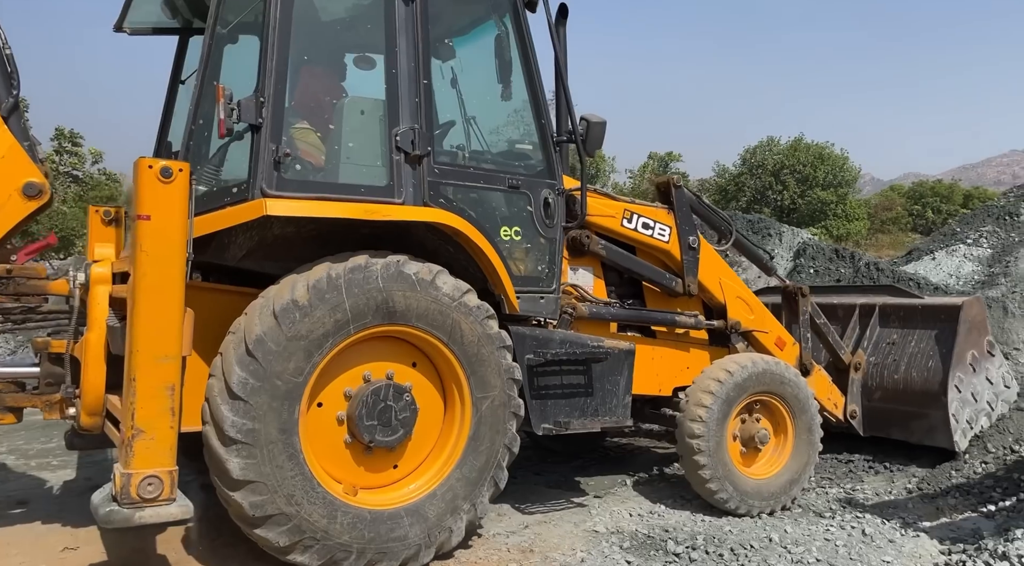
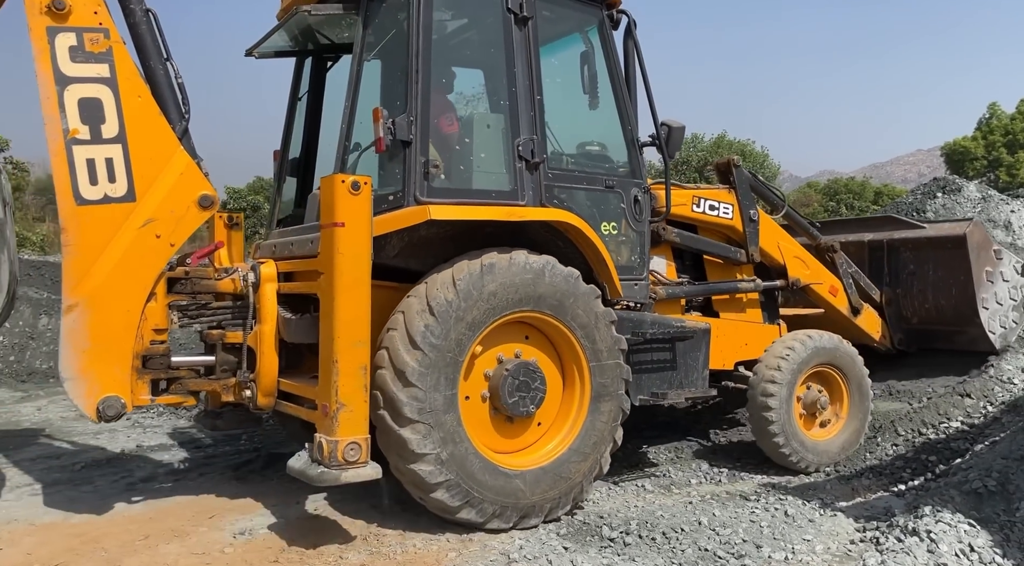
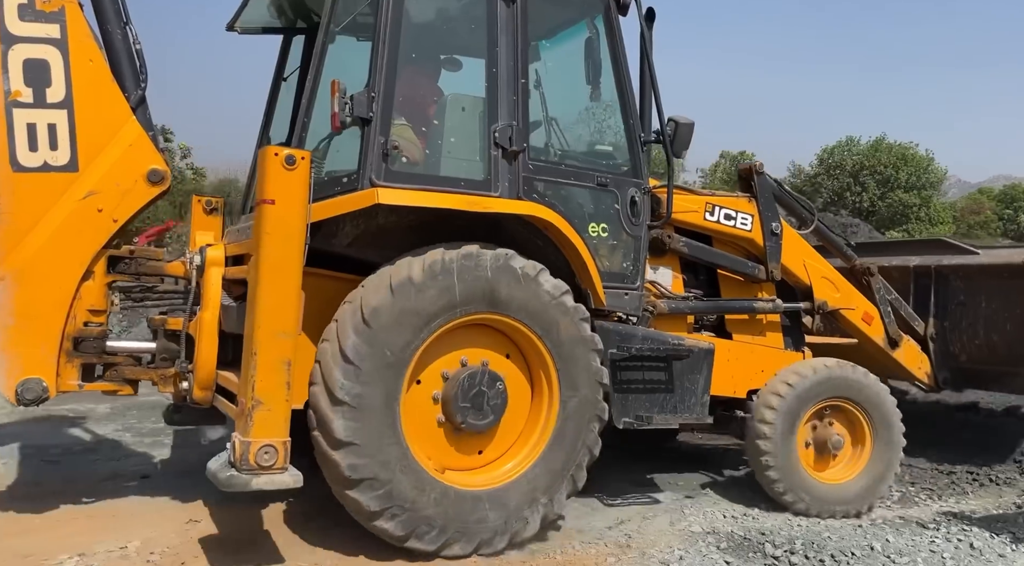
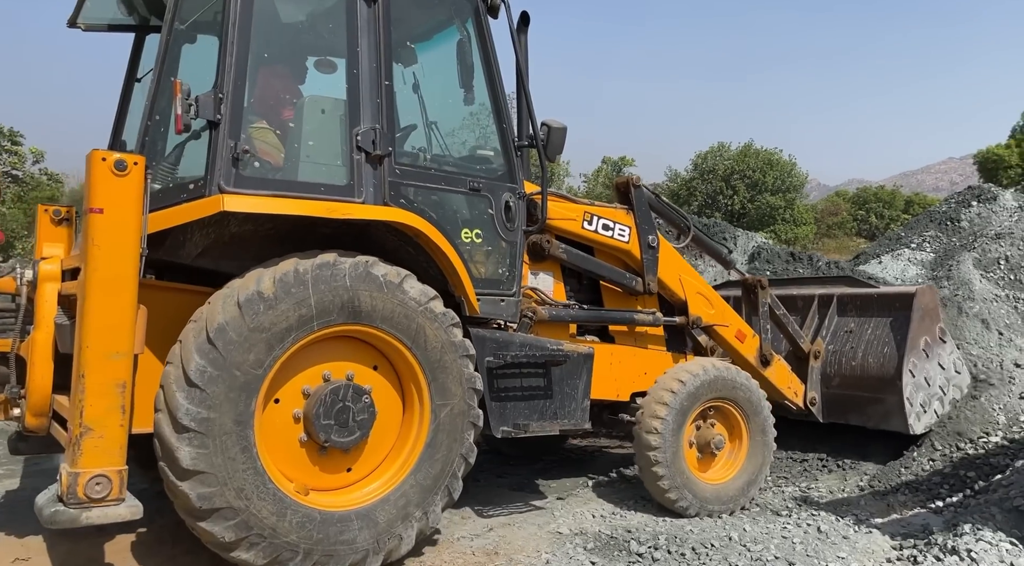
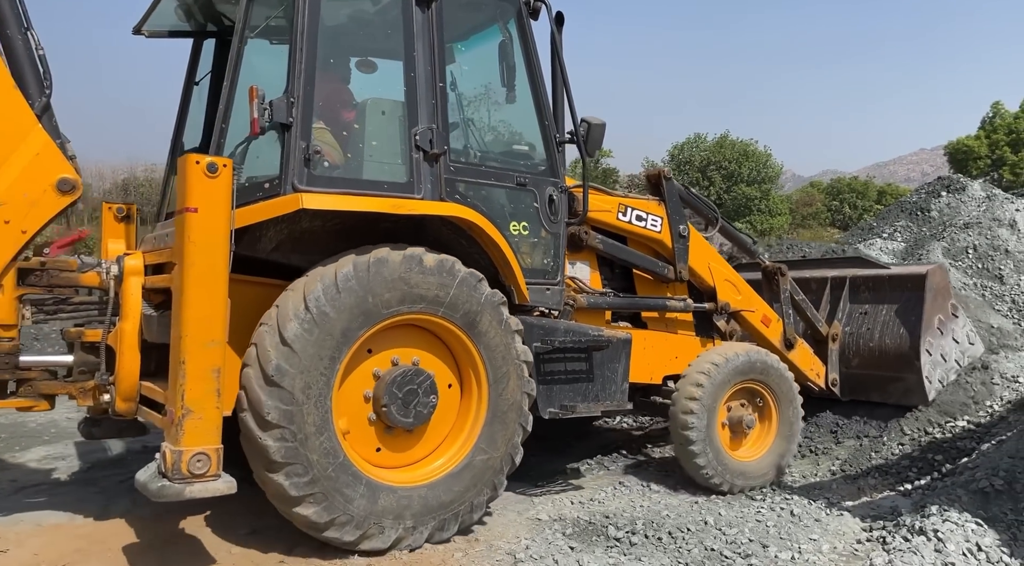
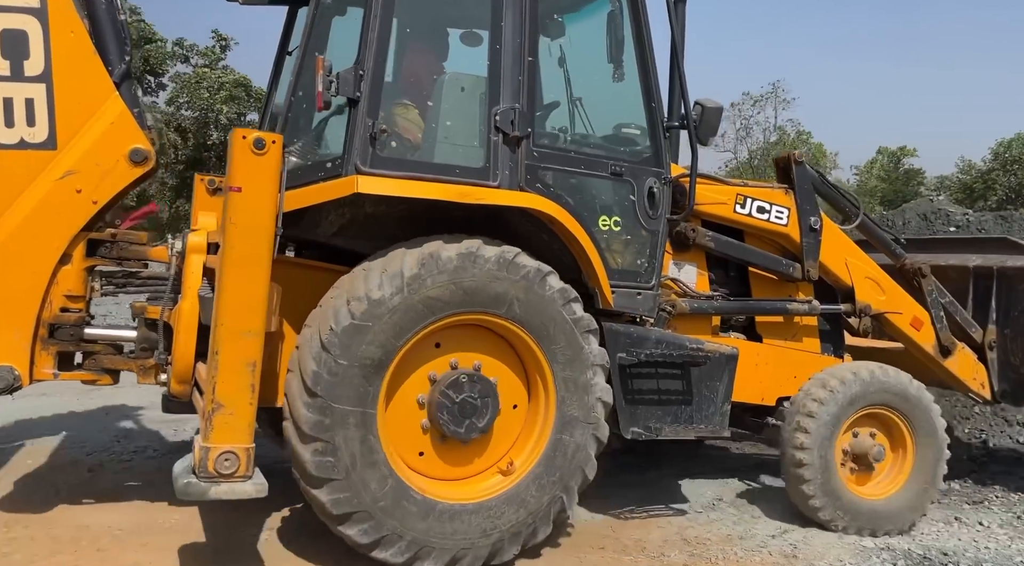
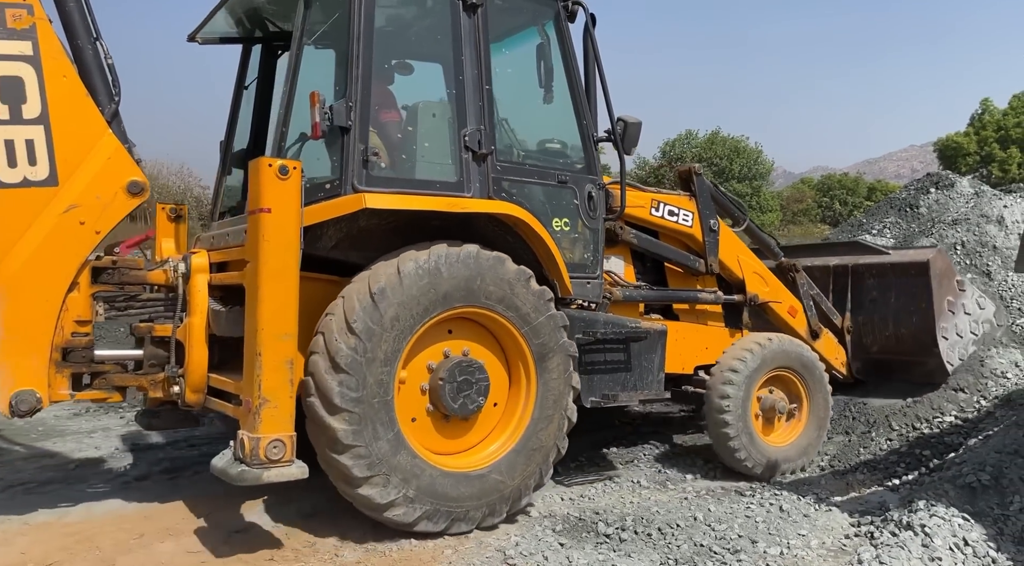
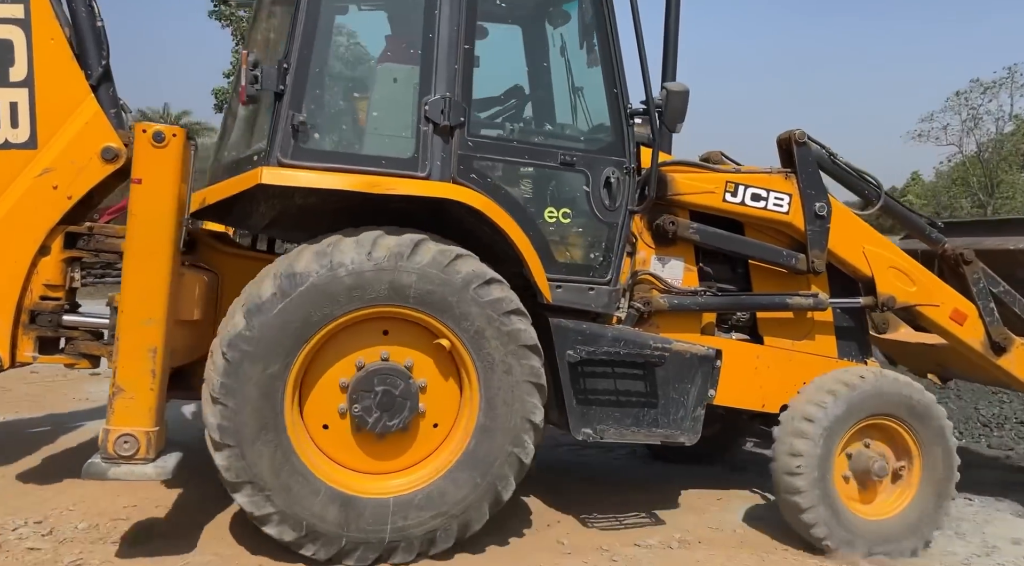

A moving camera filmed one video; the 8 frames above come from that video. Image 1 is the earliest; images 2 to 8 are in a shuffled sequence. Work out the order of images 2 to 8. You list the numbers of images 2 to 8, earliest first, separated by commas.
4, 5, 7, 2, 3, 6, 8
